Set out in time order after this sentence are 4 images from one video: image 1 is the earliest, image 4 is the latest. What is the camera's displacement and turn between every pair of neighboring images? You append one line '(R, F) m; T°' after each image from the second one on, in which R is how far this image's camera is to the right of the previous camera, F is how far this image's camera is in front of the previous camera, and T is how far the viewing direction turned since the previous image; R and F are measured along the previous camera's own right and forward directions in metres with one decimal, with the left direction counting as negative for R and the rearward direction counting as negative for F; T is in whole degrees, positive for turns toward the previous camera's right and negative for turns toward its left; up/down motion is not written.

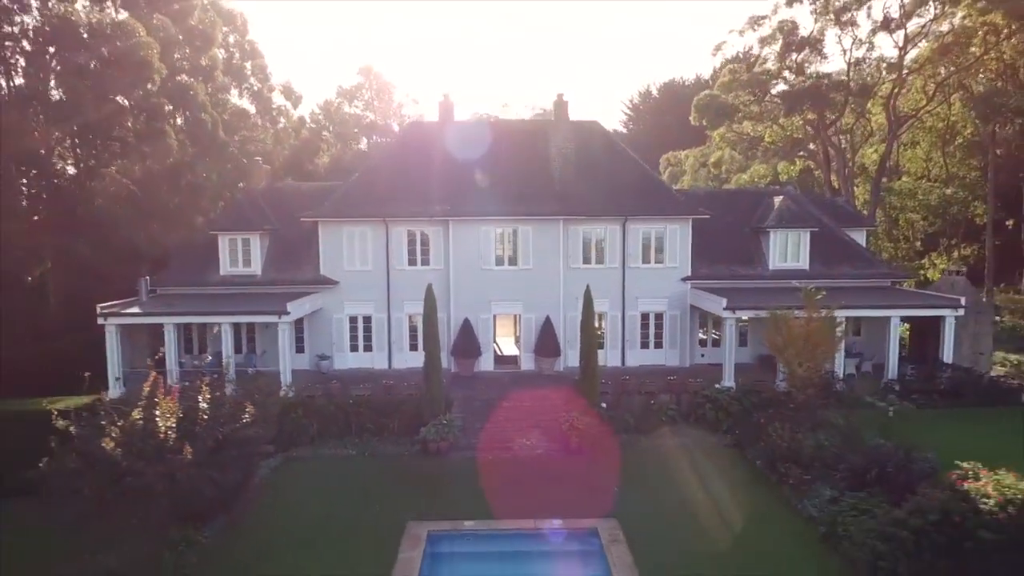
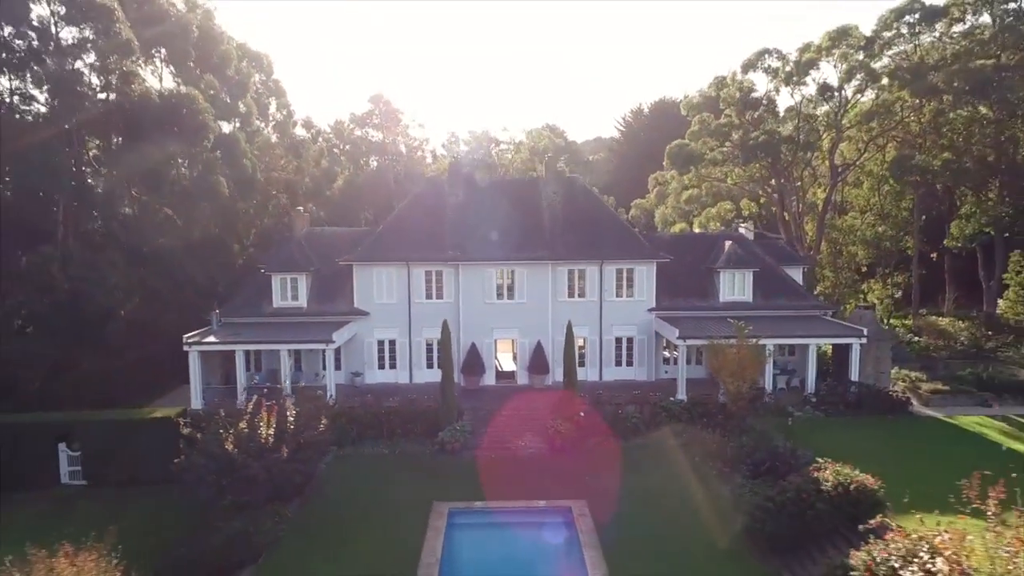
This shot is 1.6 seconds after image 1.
(+0.1, -5.4) m; 0°
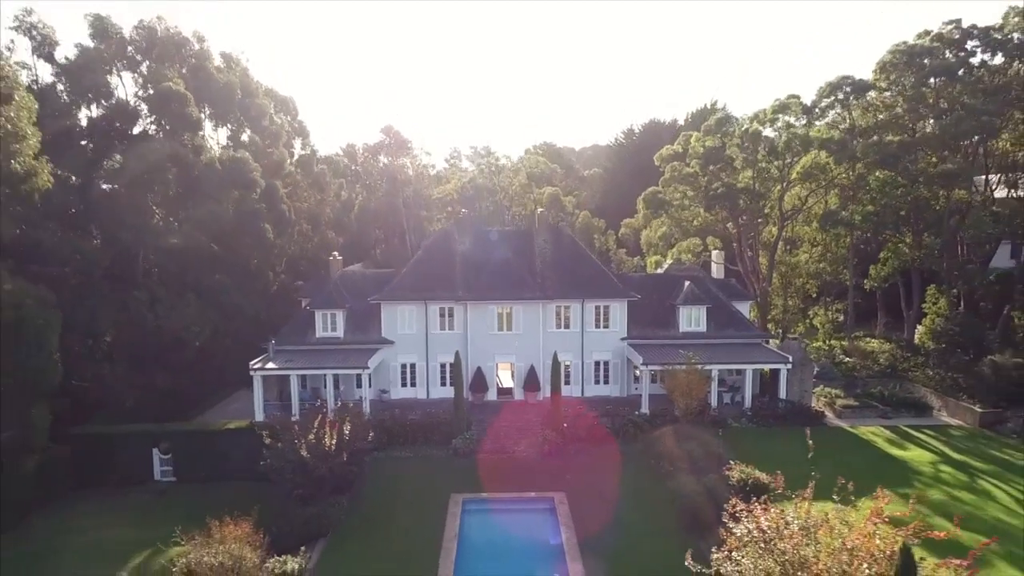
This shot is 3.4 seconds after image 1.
(+0.1, -6.6) m; 0°
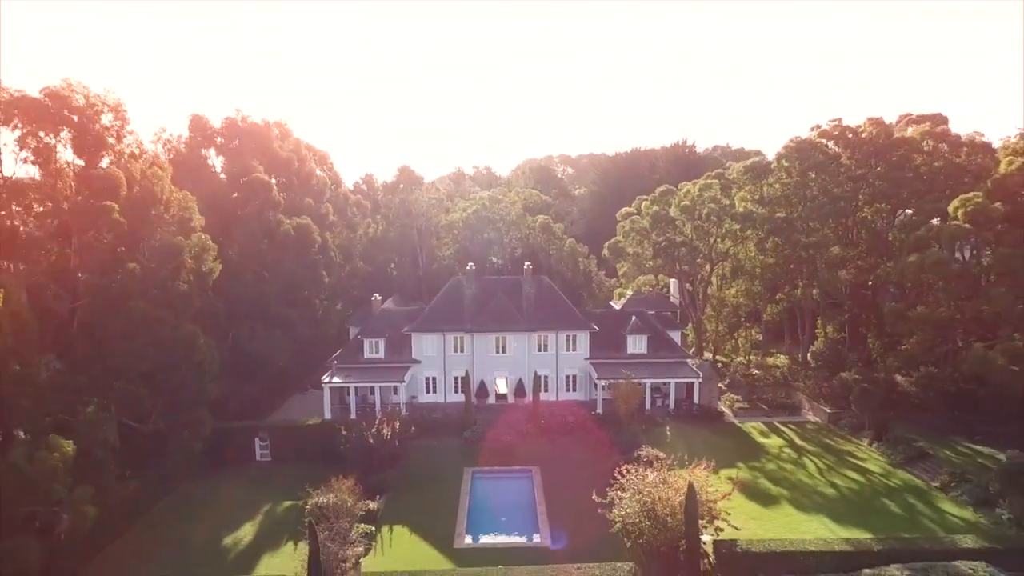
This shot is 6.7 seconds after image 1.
(+0.5, -13.6) m; 0°
